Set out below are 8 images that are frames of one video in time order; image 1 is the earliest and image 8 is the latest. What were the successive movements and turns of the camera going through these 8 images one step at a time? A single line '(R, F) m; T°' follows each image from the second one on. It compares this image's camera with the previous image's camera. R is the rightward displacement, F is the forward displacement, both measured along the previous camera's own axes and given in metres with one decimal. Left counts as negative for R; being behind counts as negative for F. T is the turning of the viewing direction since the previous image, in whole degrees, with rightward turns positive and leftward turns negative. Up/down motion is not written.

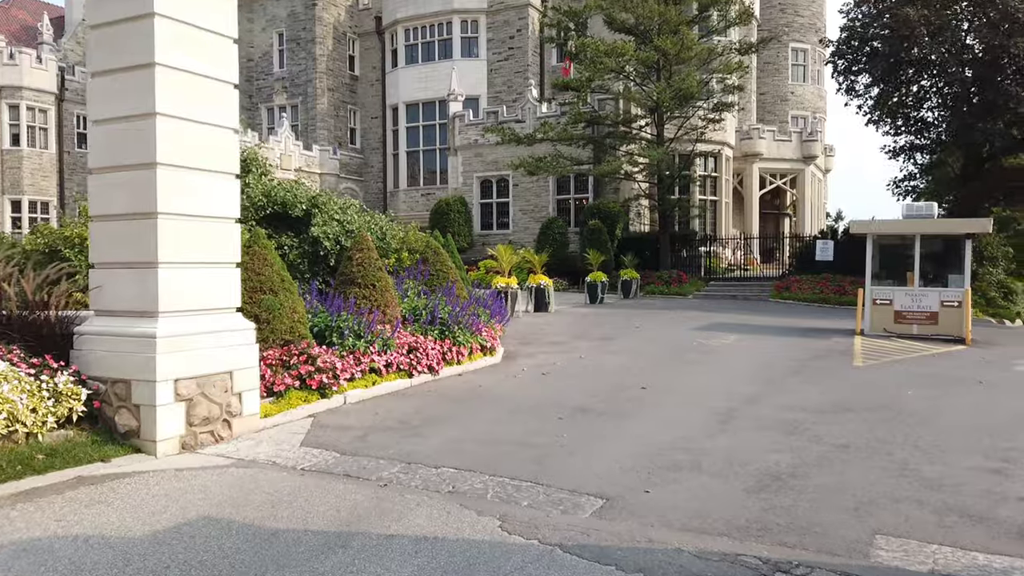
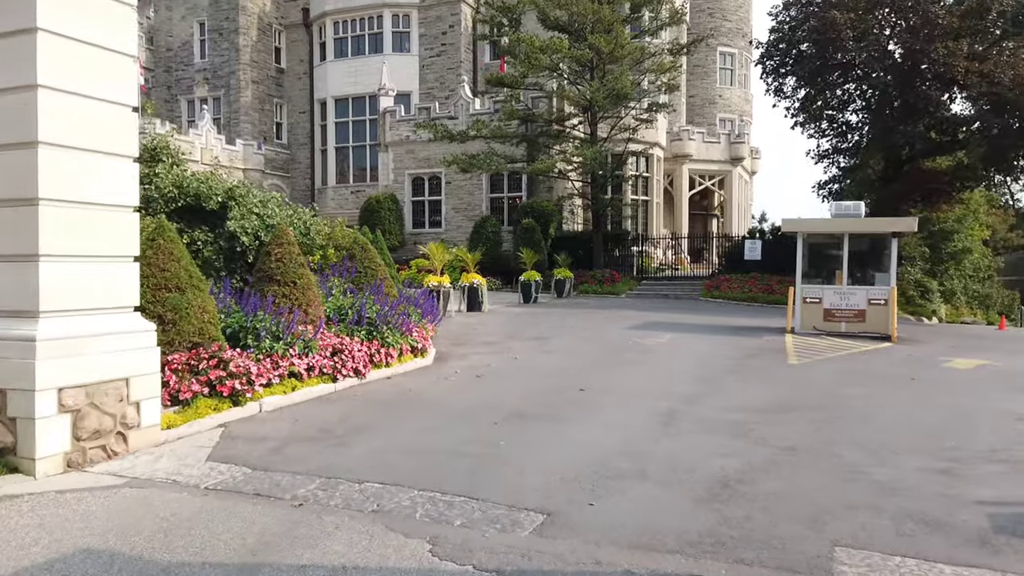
(0.0, +0.5) m; +5°
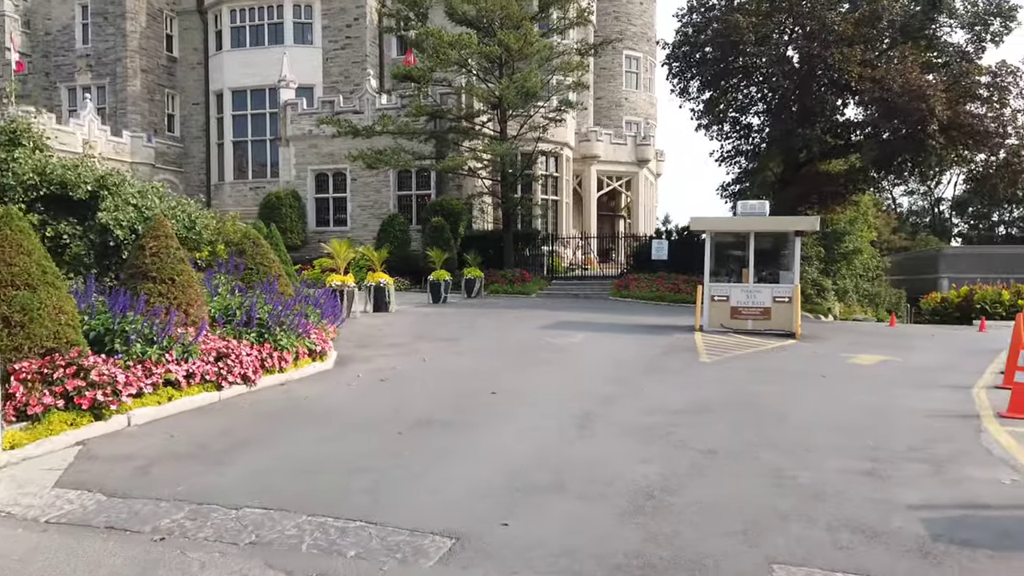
(0.0, +0.6) m; +7°
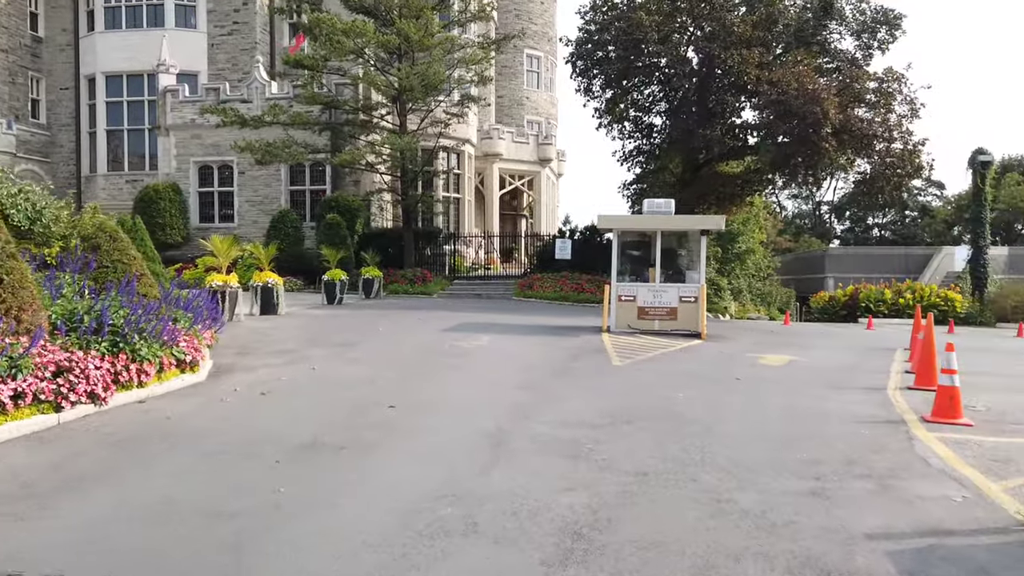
(0.0, +0.9) m; +8°
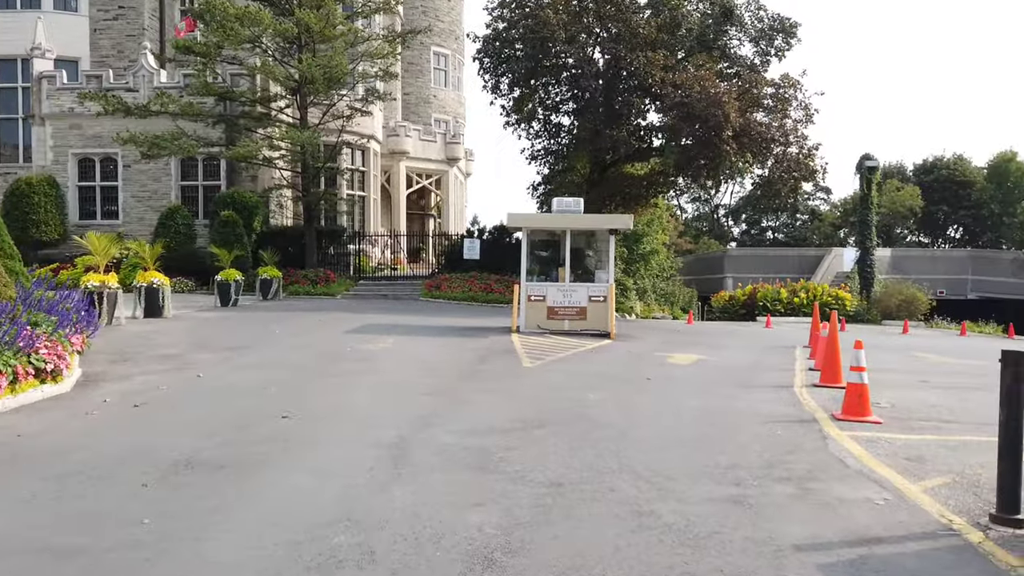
(0.0, +0.5) m; +7°
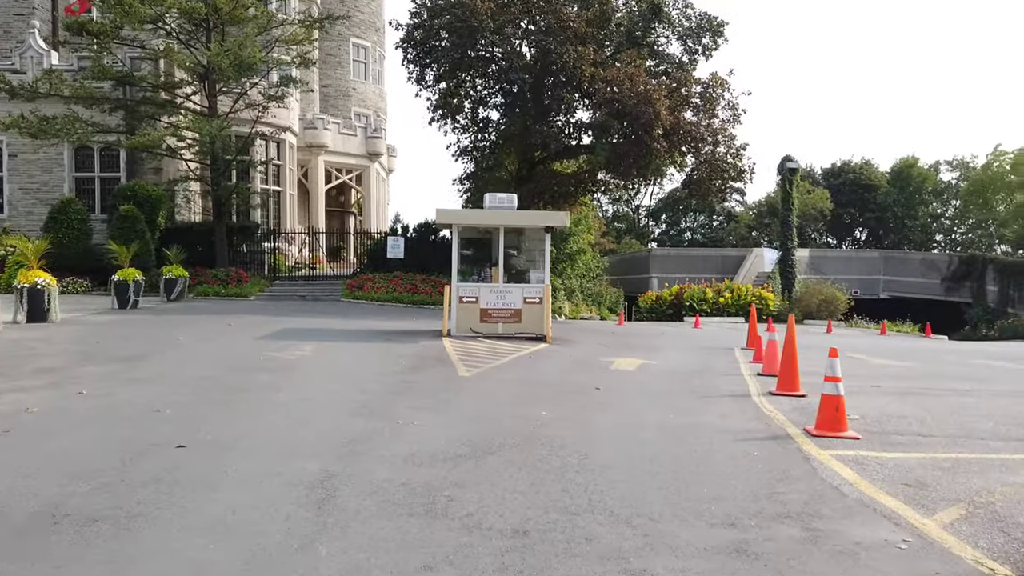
(-0.2, +0.9) m; +6°
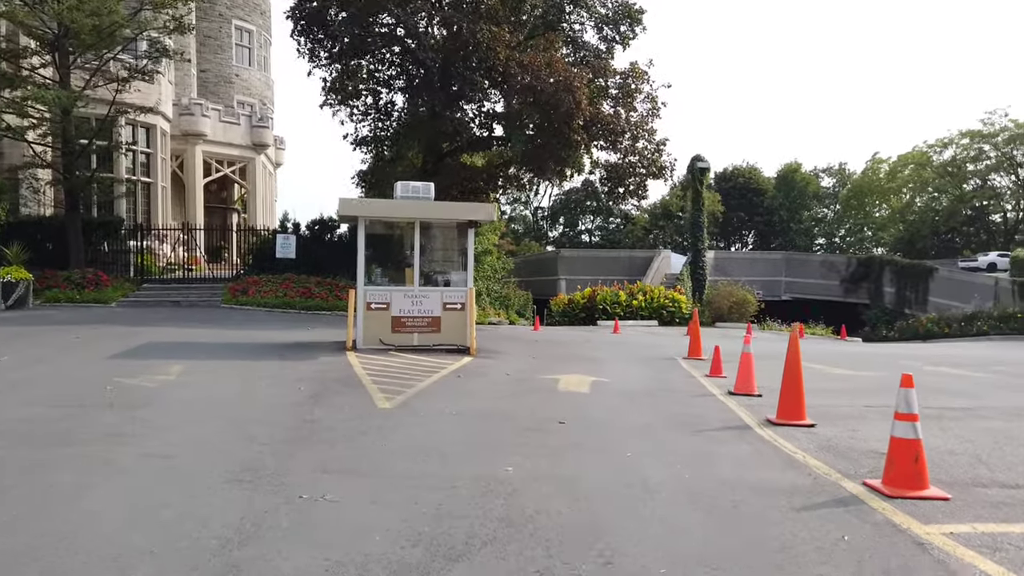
(-0.4, +2.1) m; +8°
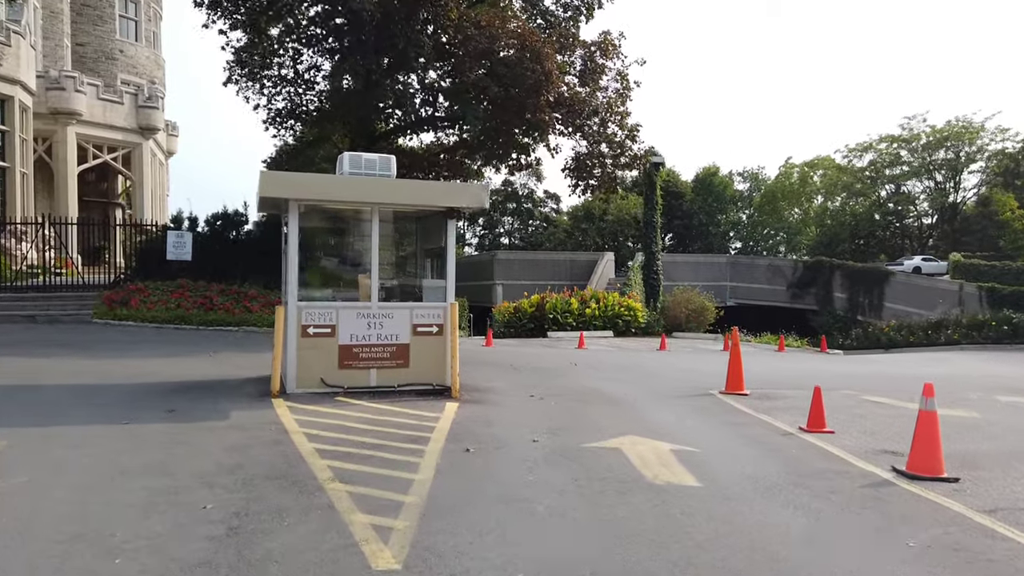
(-1.1, +3.7) m; +7°
